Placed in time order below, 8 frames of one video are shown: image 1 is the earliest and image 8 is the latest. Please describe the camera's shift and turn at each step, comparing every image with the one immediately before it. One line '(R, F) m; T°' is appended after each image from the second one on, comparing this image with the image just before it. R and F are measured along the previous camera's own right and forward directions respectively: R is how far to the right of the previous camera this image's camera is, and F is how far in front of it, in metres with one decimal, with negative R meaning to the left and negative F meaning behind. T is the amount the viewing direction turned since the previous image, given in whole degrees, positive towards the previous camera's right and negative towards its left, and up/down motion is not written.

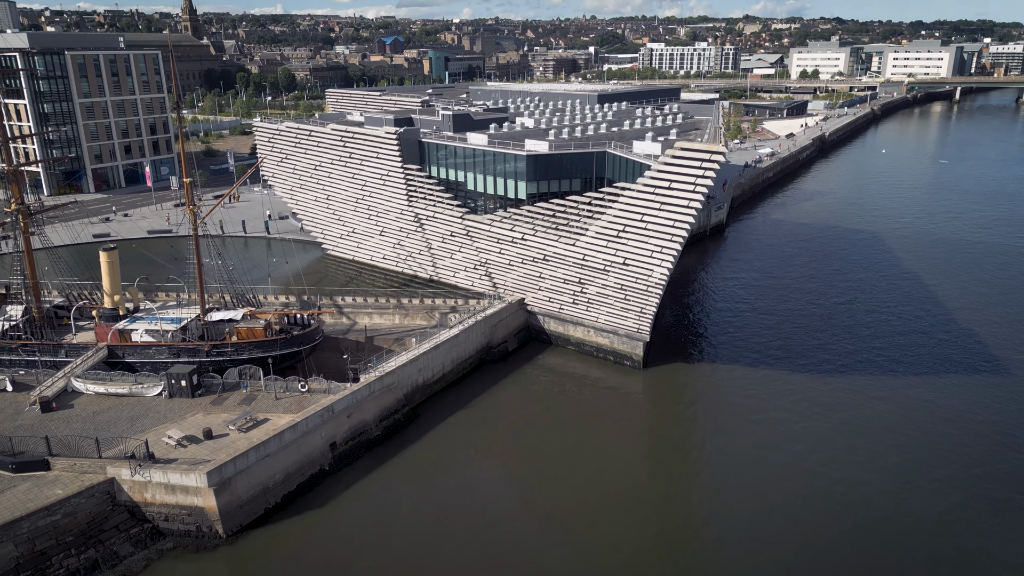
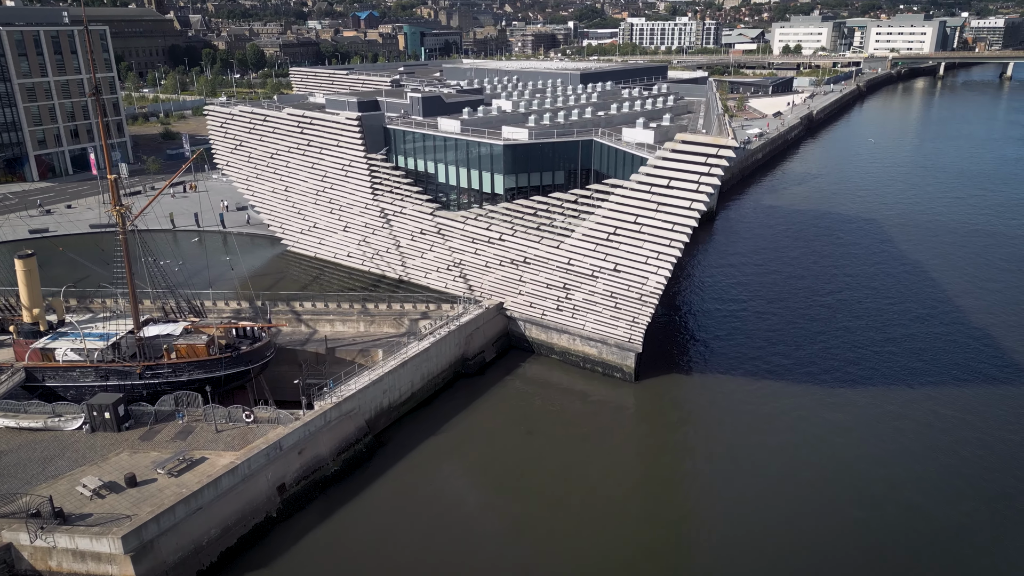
(+0.2, +4.0) m; +1°
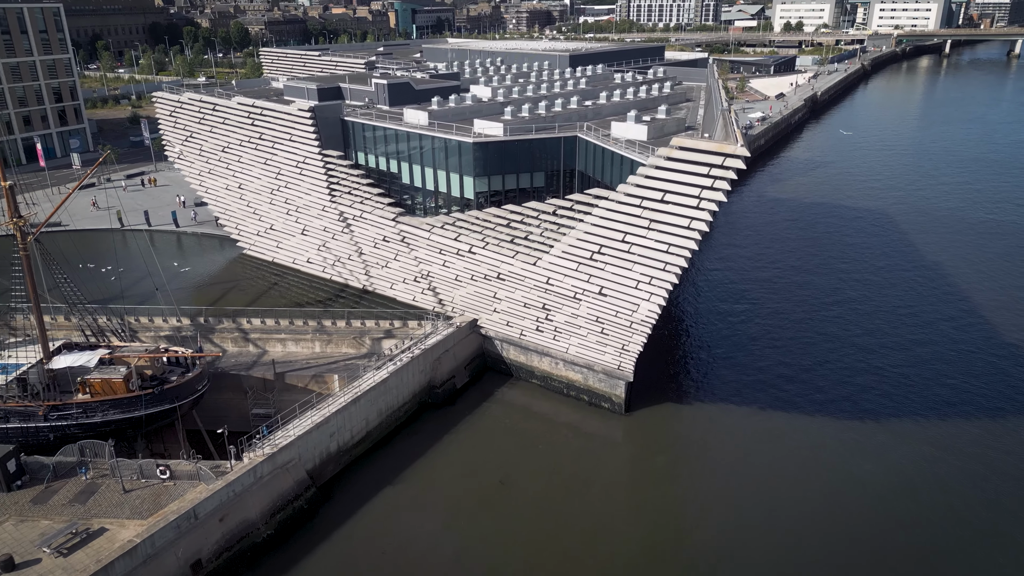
(+1.0, +4.5) m; 0°
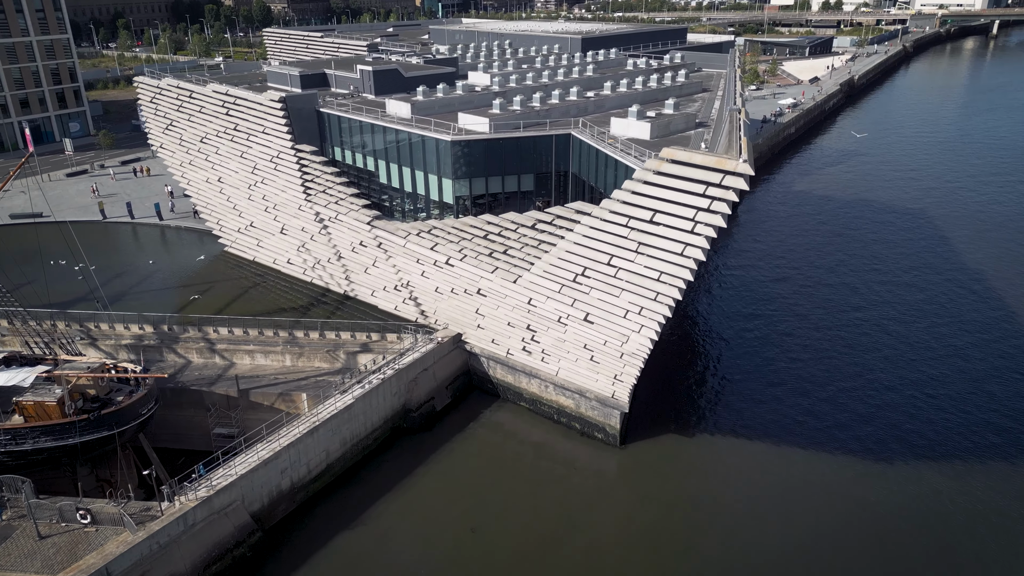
(+1.6, +3.2) m; -2°
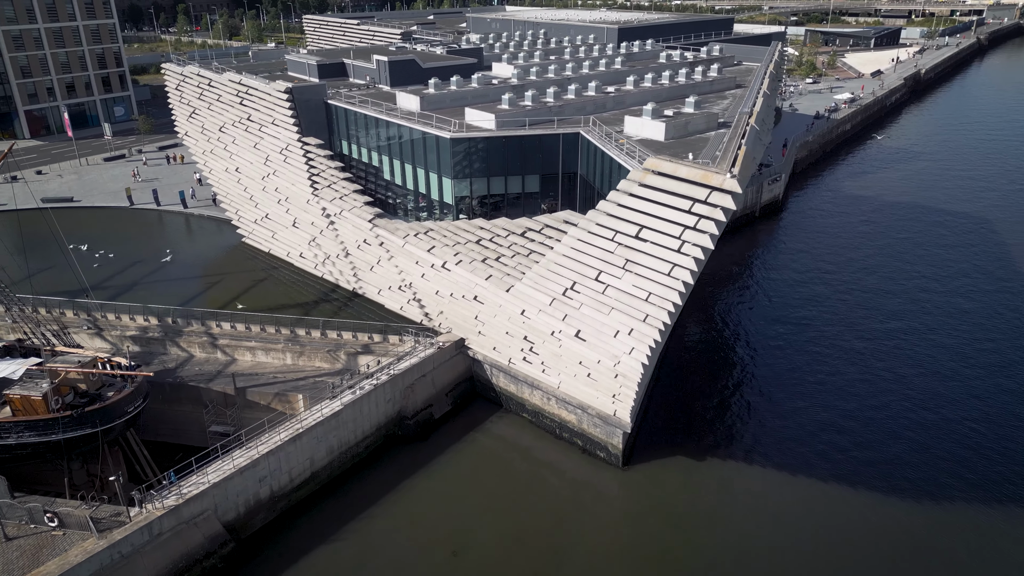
(+1.7, +1.5) m; -4°
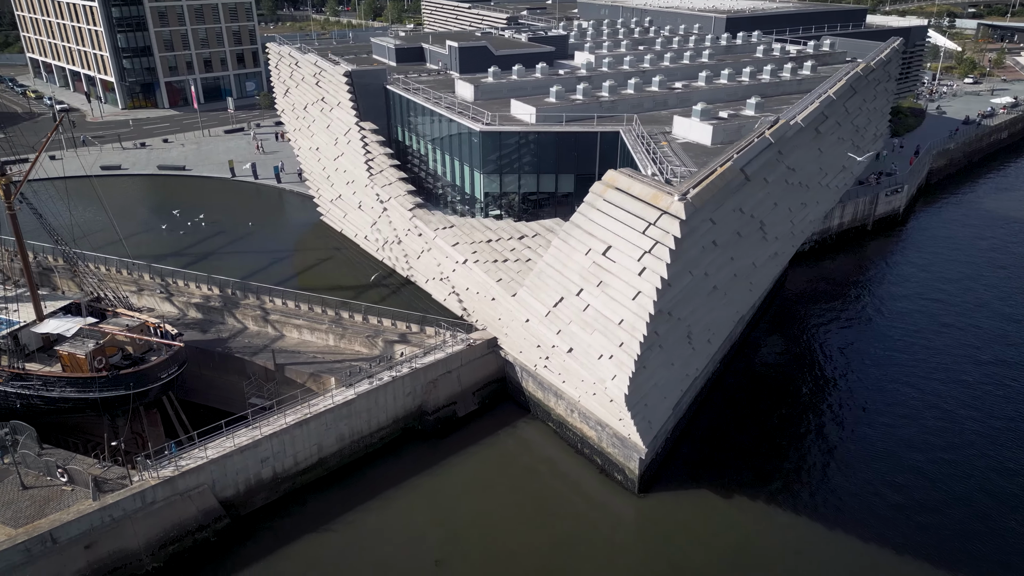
(+3.4, +1.5) m; -10°
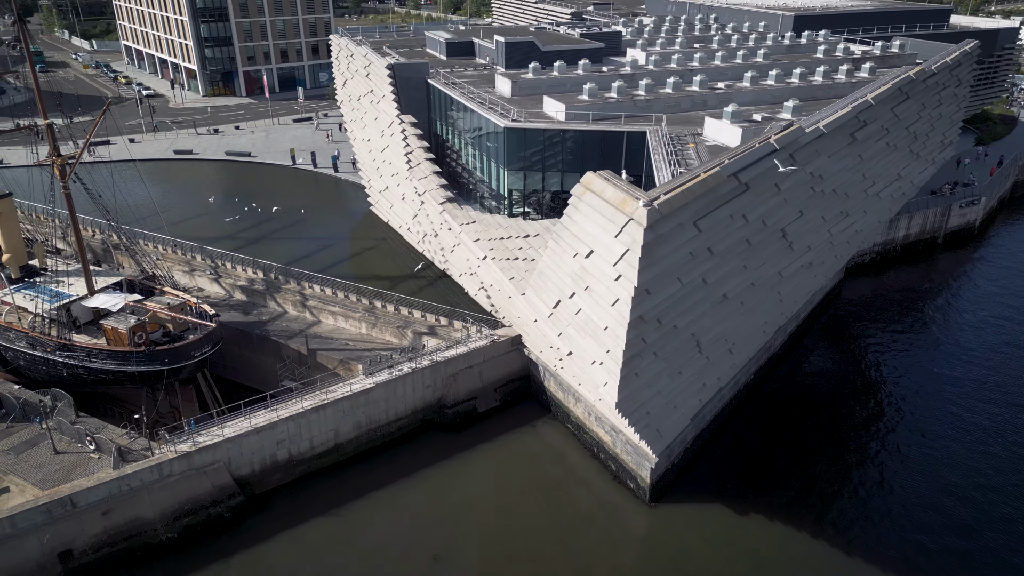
(+1.7, +0.2) m; -6°
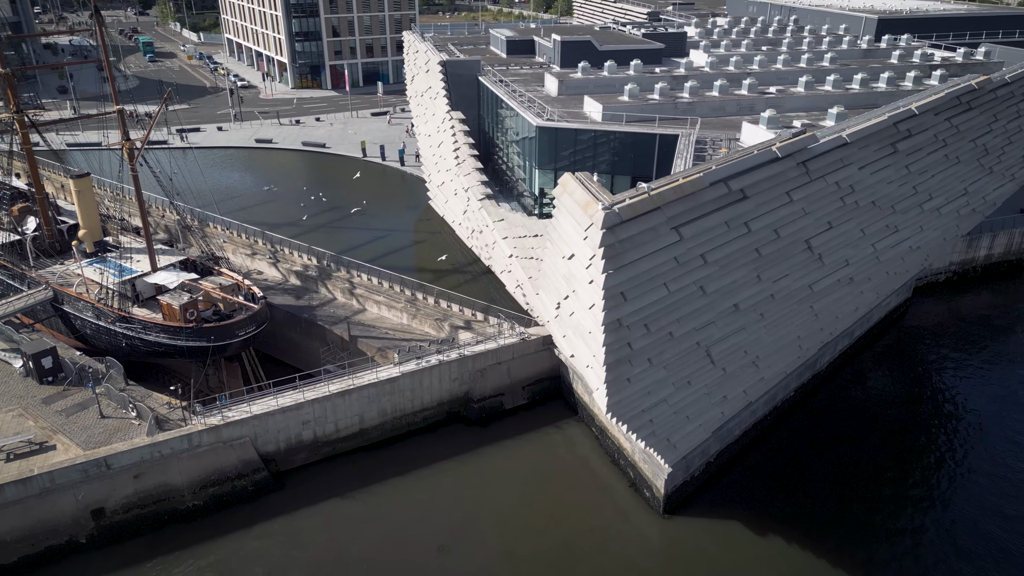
(+1.9, +0.1) m; -7°
